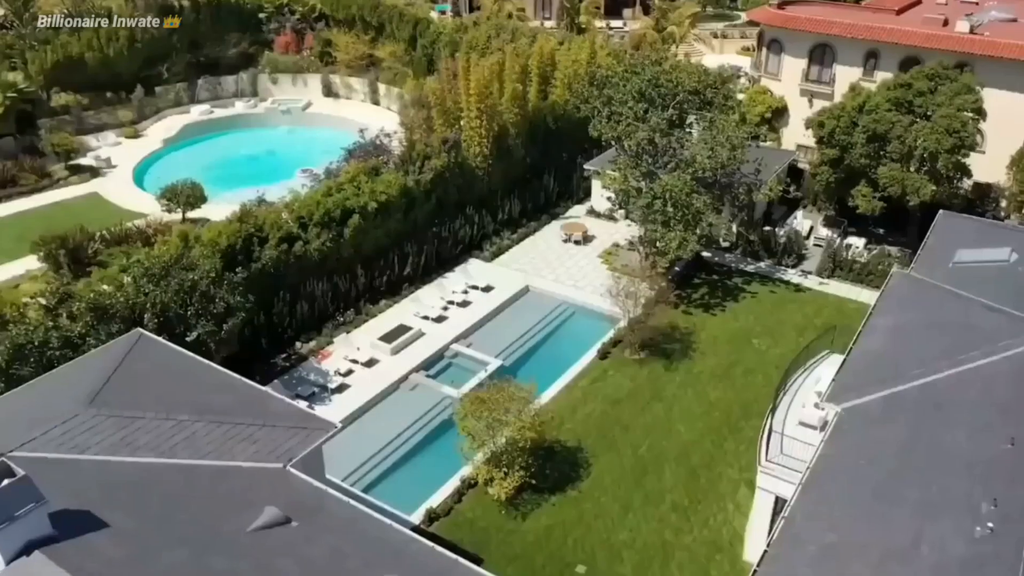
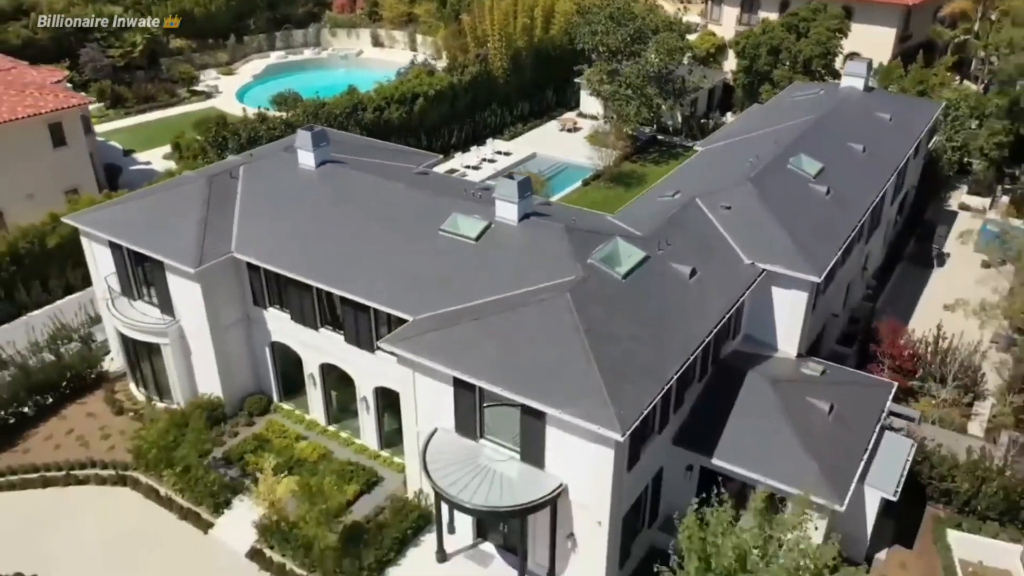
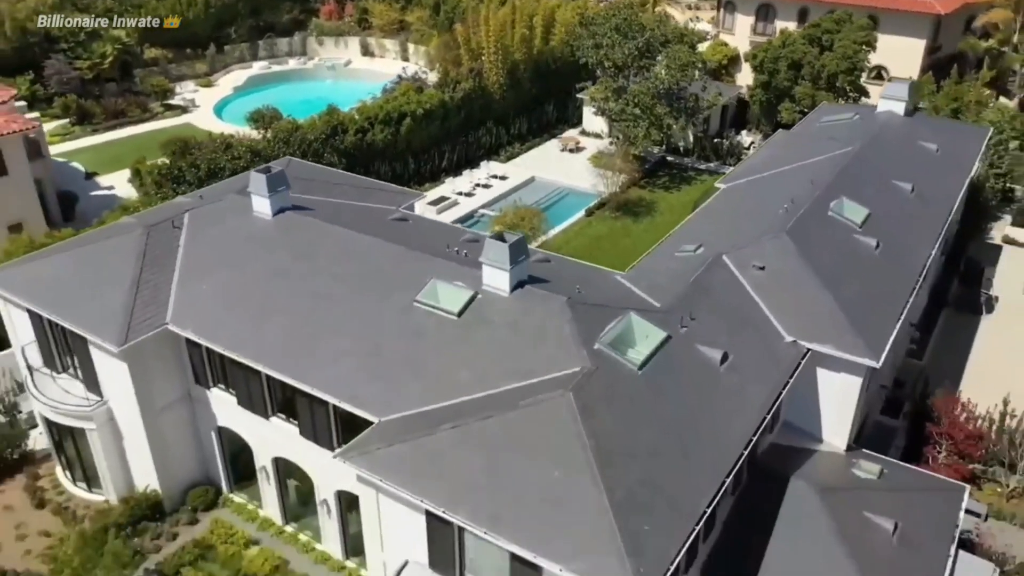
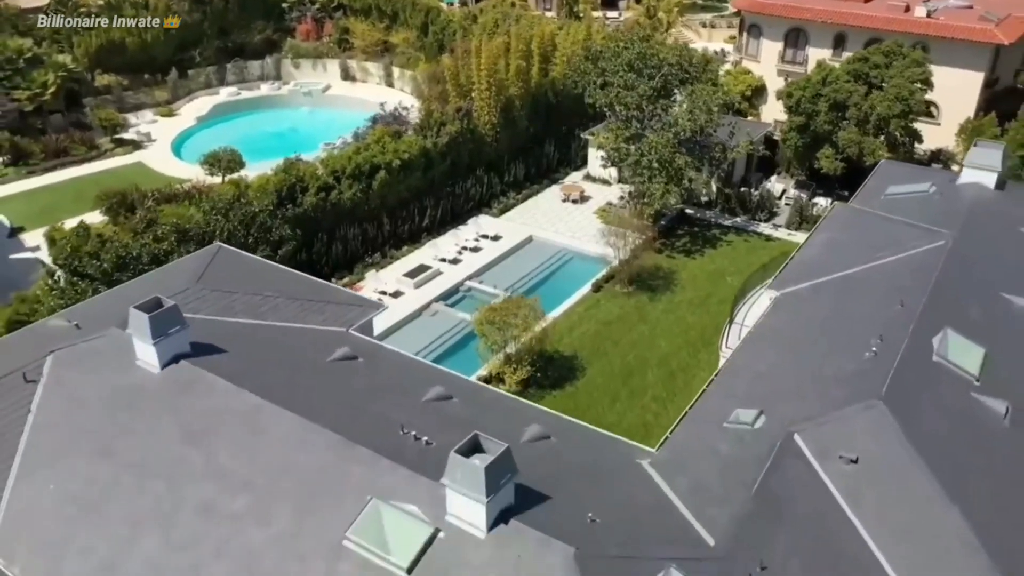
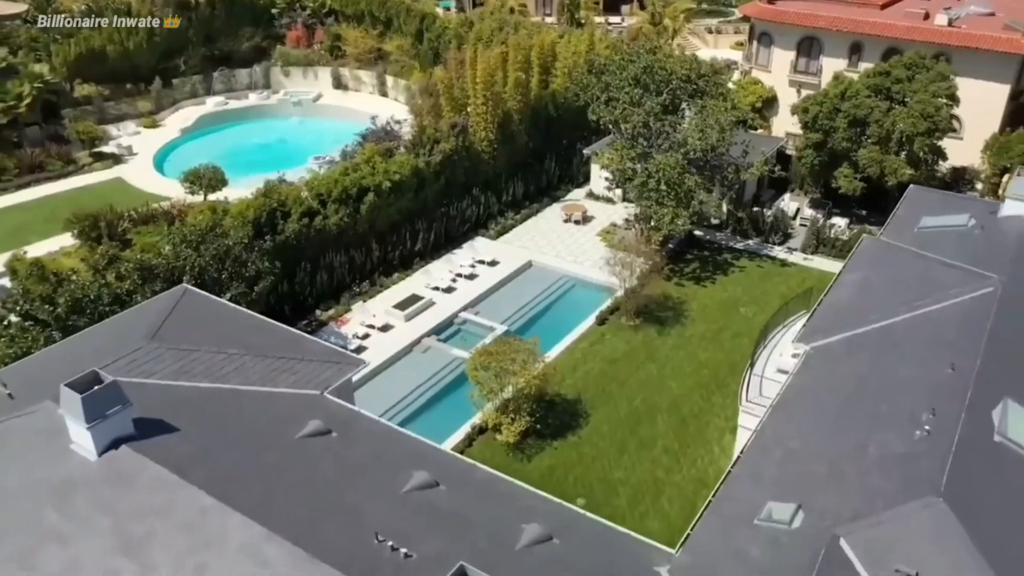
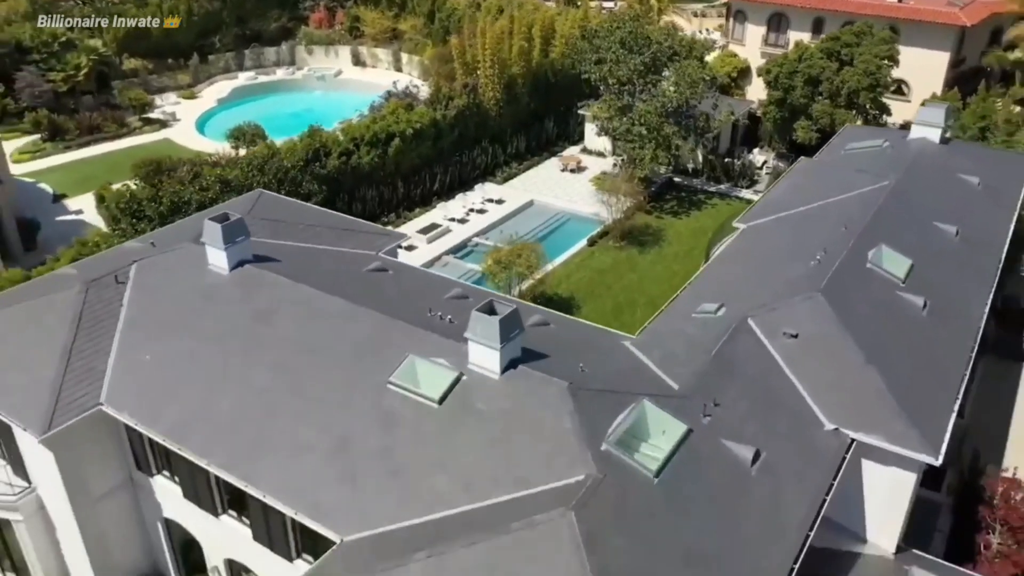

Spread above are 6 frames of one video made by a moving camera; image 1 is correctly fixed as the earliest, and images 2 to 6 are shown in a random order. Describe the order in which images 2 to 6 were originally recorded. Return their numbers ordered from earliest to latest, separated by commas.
5, 4, 6, 3, 2
